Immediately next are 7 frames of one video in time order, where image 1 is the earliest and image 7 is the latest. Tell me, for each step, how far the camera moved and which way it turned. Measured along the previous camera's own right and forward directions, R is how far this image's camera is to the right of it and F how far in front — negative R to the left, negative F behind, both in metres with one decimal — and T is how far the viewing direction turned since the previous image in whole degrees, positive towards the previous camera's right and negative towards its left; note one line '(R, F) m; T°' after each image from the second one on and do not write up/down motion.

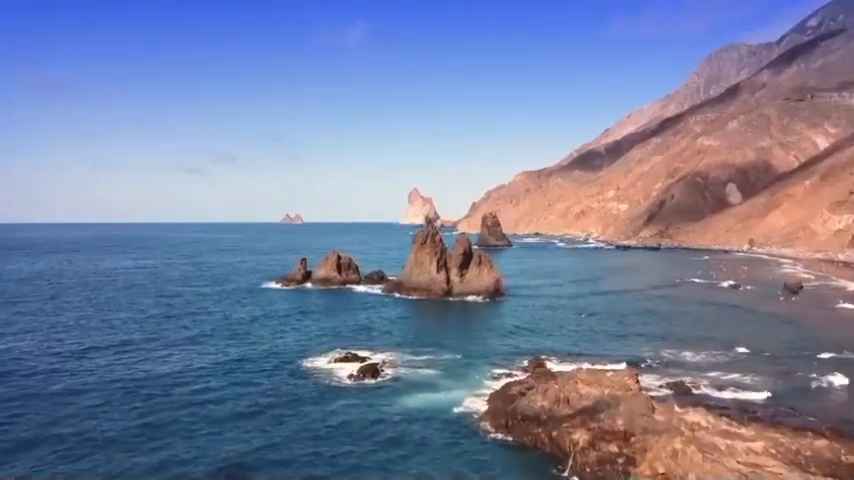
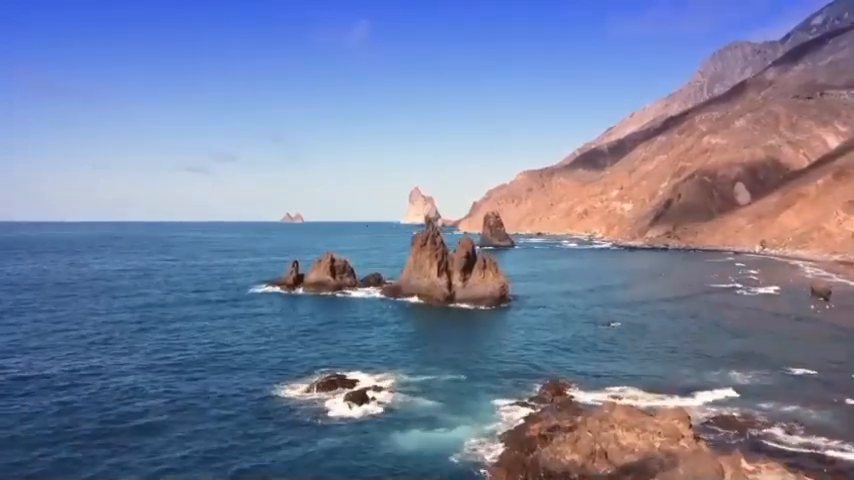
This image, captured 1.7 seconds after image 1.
(+0.1, +5.6) m; 0°
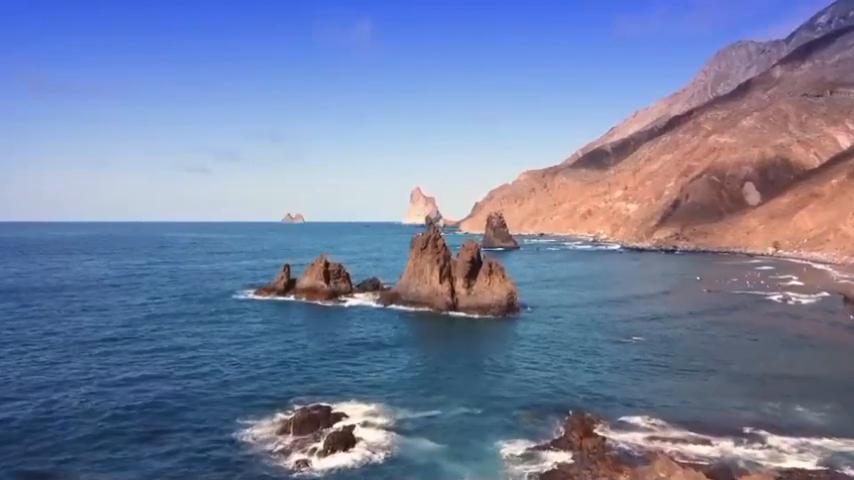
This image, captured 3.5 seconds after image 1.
(0.0, +5.6) m; 0°
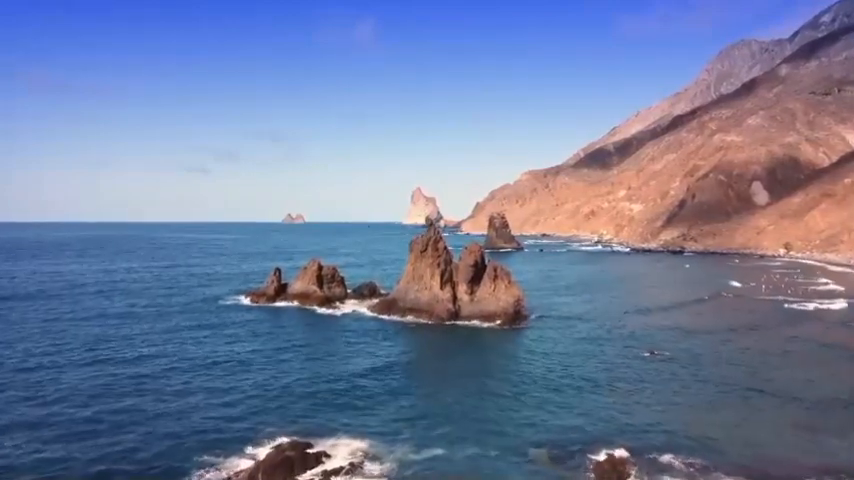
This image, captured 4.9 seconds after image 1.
(+0.1, +4.8) m; 0°
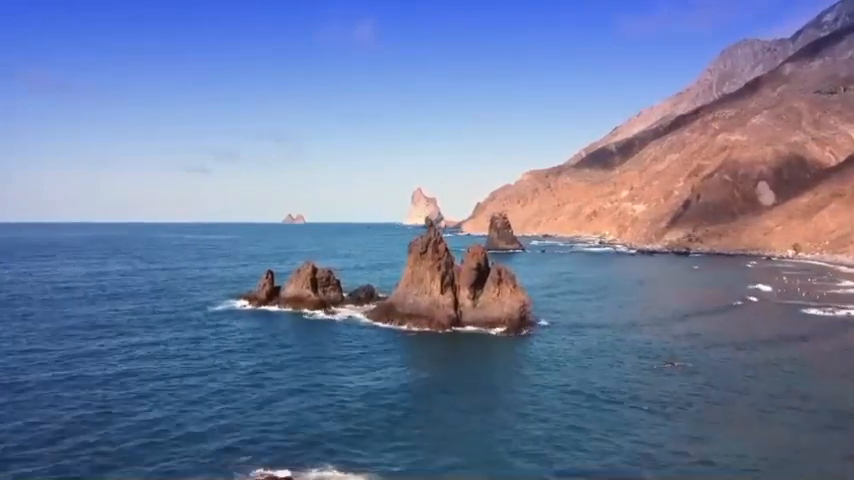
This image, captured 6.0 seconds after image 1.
(0.0, +3.5) m; 0°
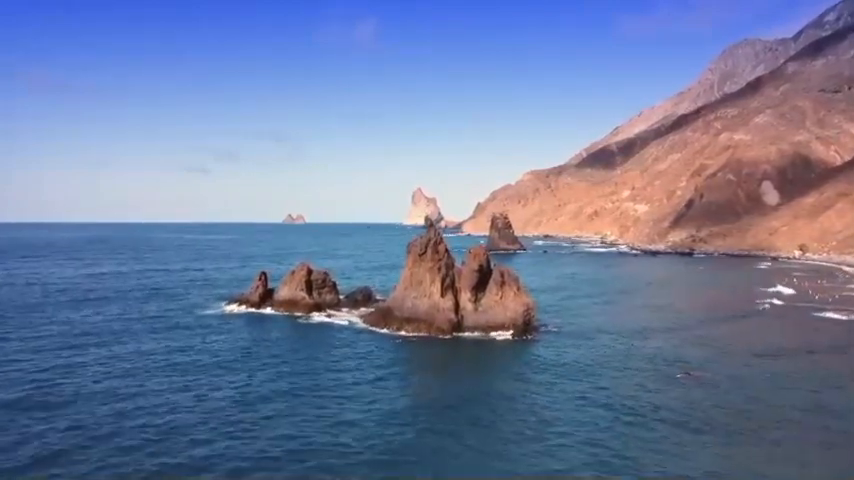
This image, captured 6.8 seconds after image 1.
(+0.1, +2.5) m; 0°
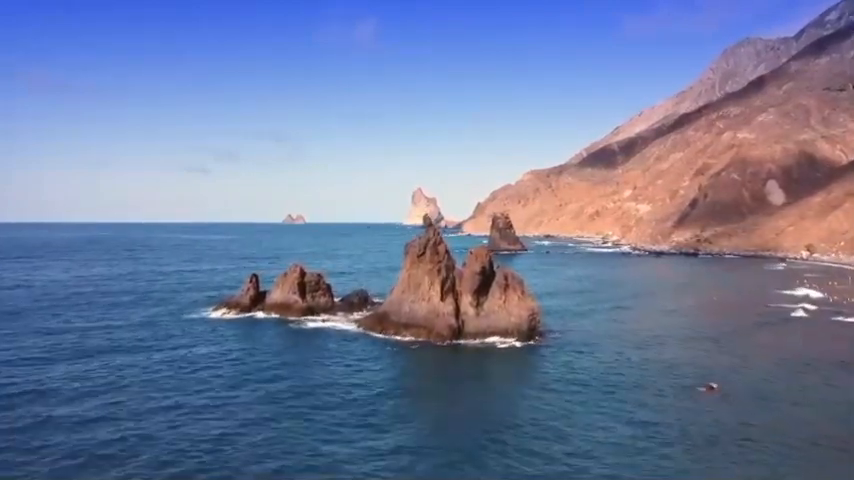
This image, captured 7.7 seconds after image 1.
(+0.1, +3.0) m; 0°
